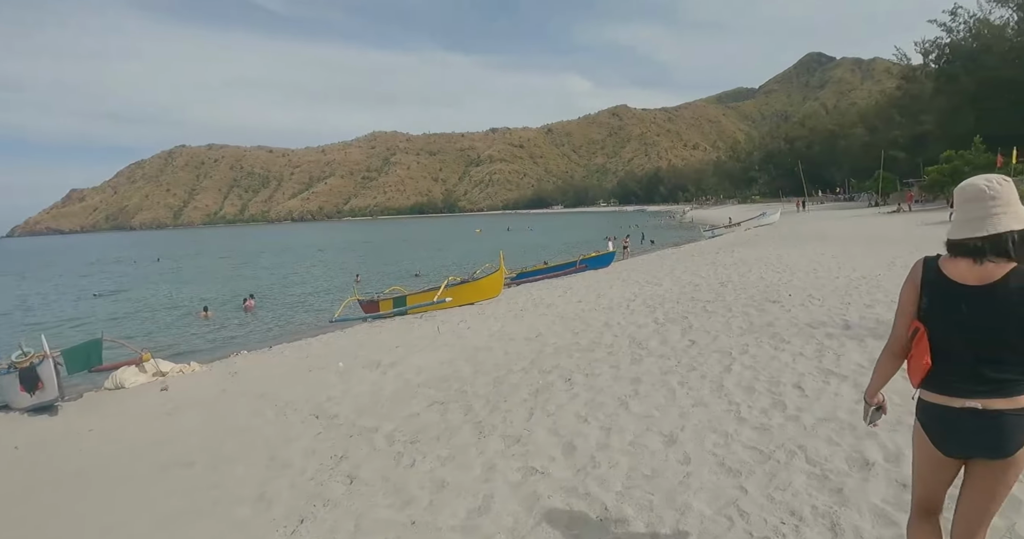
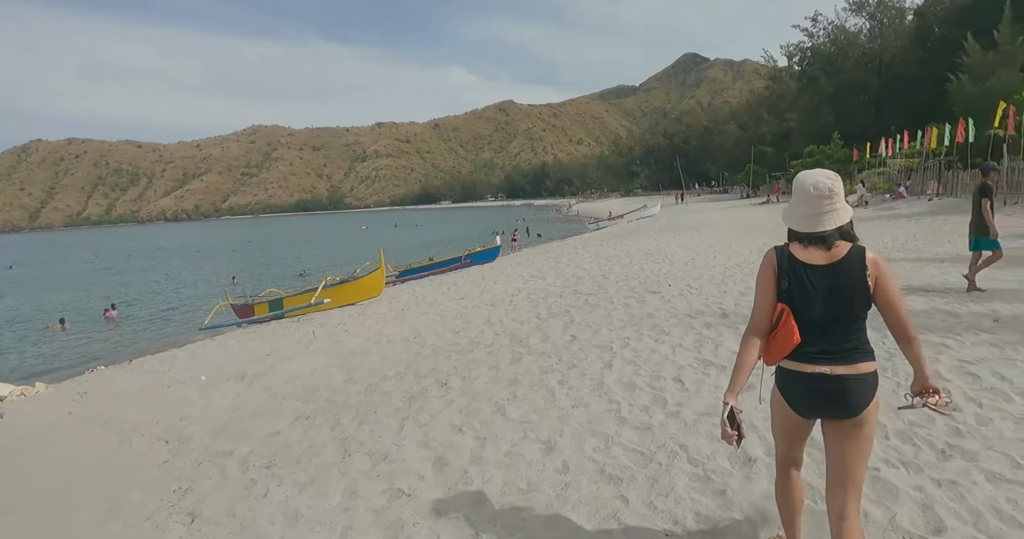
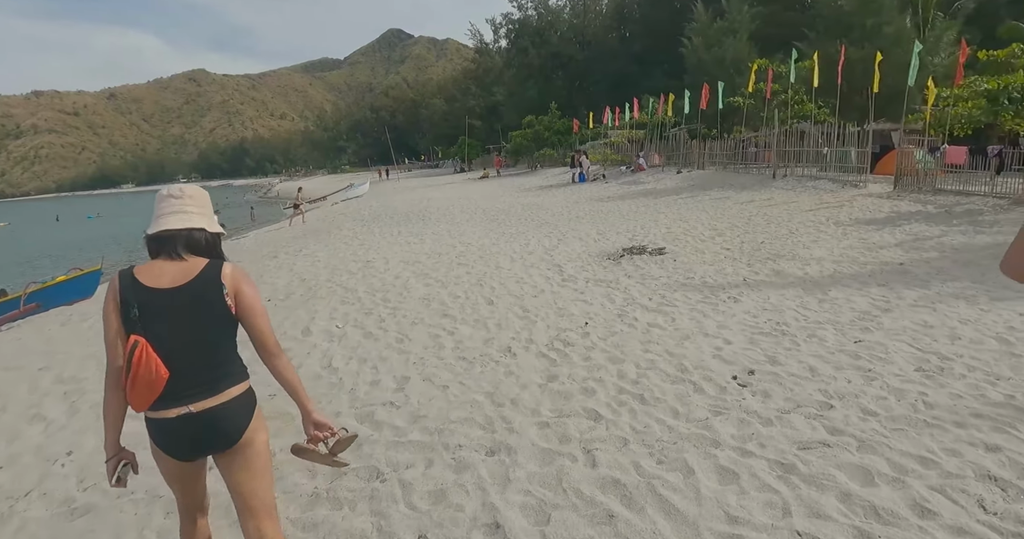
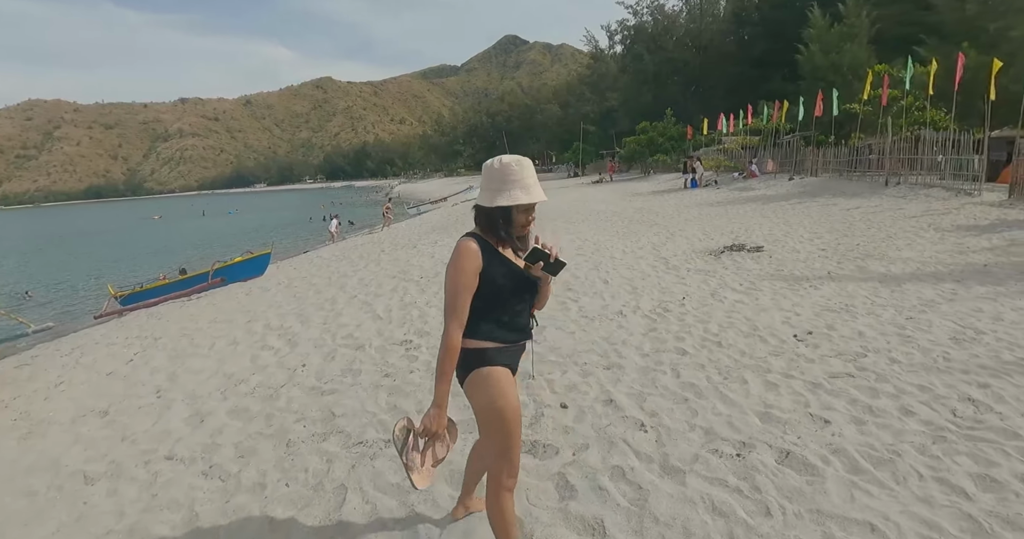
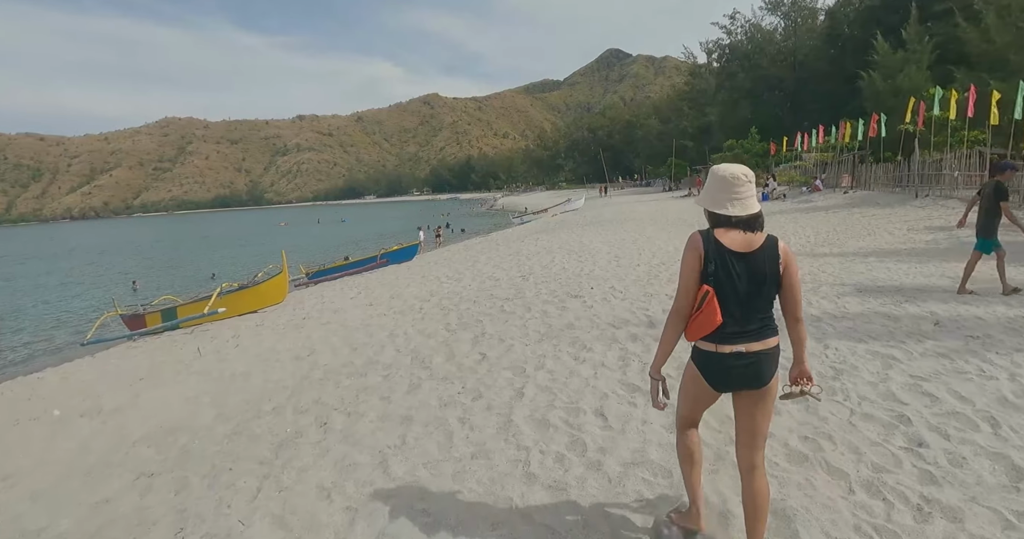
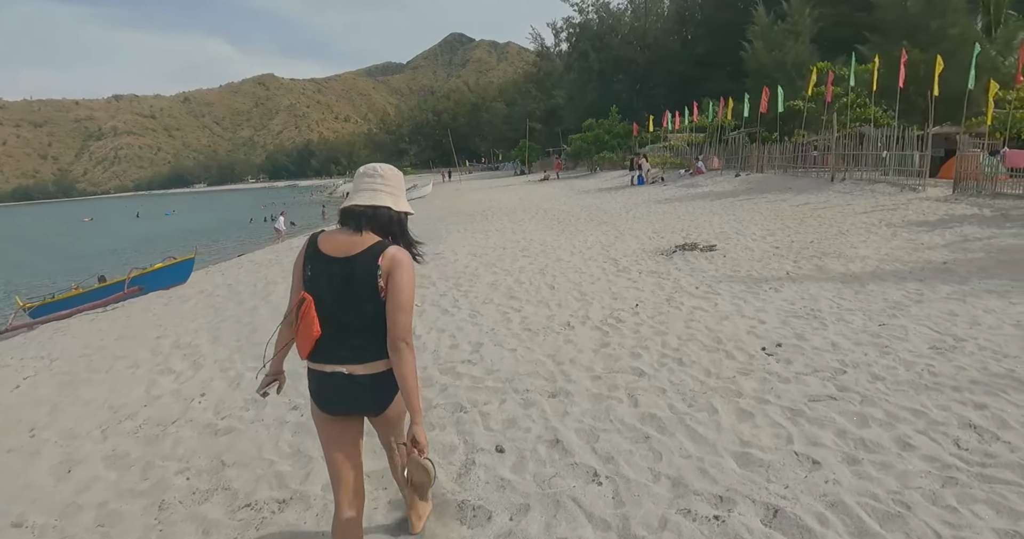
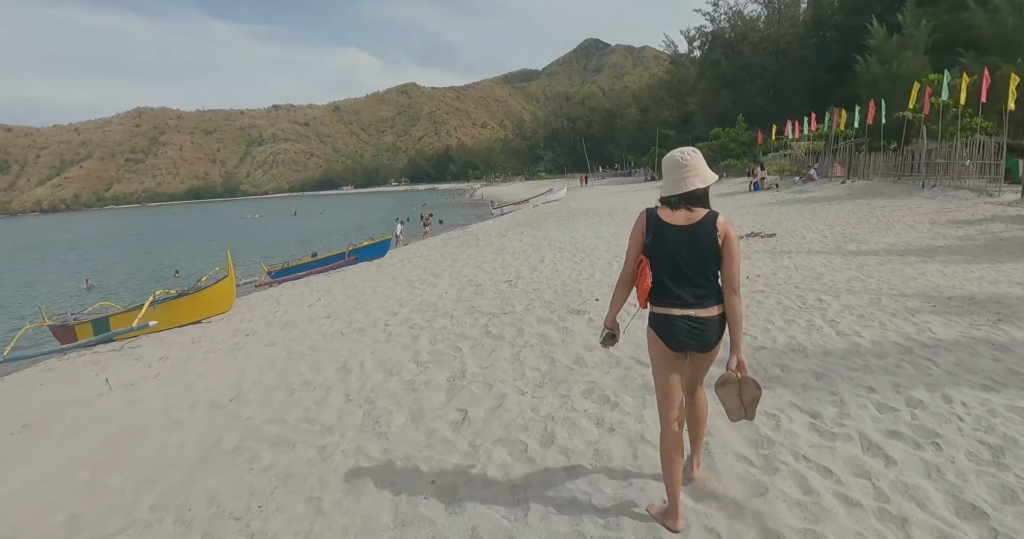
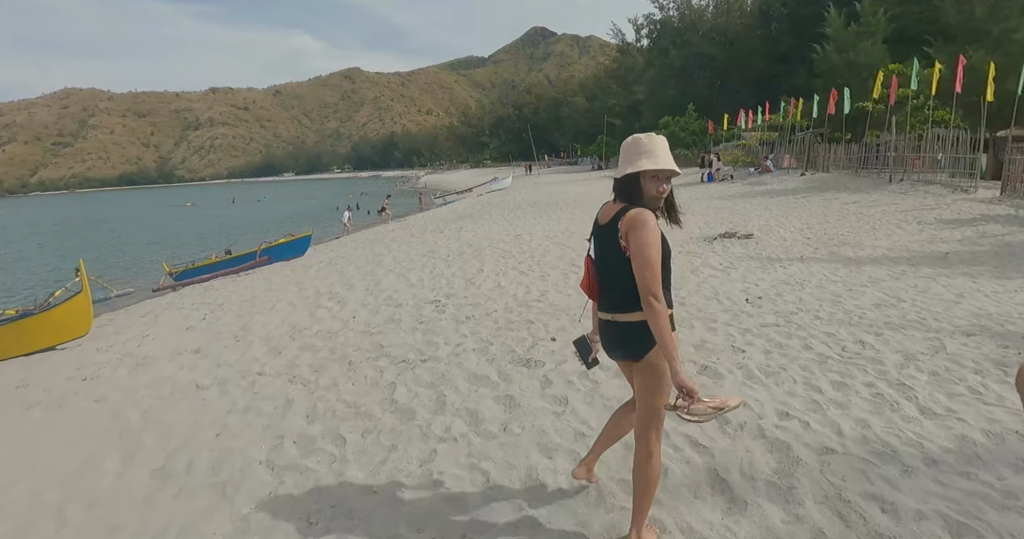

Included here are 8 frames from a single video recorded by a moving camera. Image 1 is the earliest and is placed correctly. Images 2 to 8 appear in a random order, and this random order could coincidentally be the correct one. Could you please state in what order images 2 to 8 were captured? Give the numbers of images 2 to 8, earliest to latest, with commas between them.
2, 5, 7, 8, 4, 6, 3
